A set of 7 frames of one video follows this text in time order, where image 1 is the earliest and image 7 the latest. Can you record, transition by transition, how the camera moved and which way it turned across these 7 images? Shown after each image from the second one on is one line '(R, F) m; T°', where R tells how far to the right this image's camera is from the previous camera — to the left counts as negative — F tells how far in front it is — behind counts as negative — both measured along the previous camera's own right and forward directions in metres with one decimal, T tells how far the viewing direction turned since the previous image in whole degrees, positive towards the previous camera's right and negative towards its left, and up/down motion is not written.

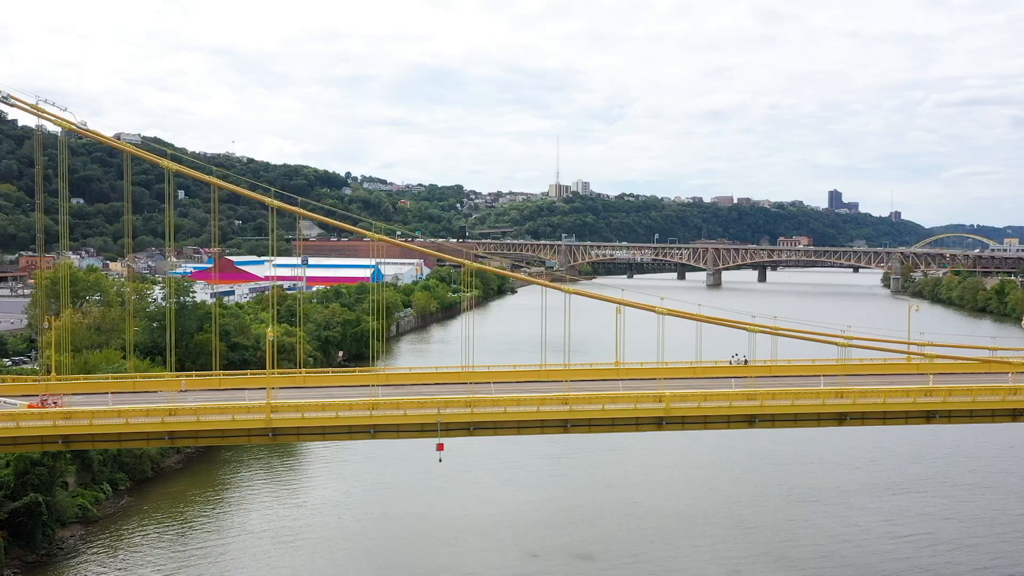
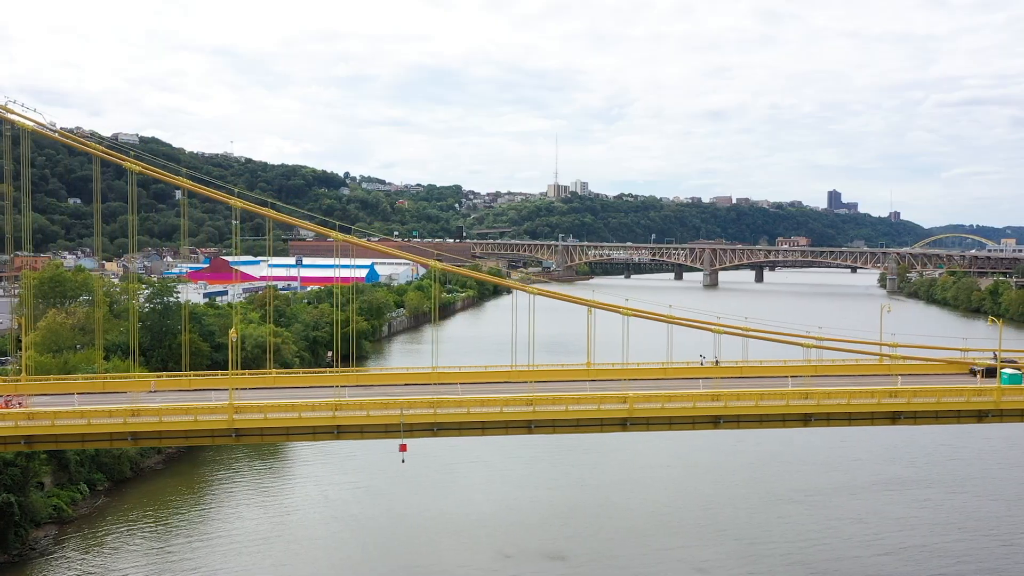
(+0.6, 0.0) m; 0°
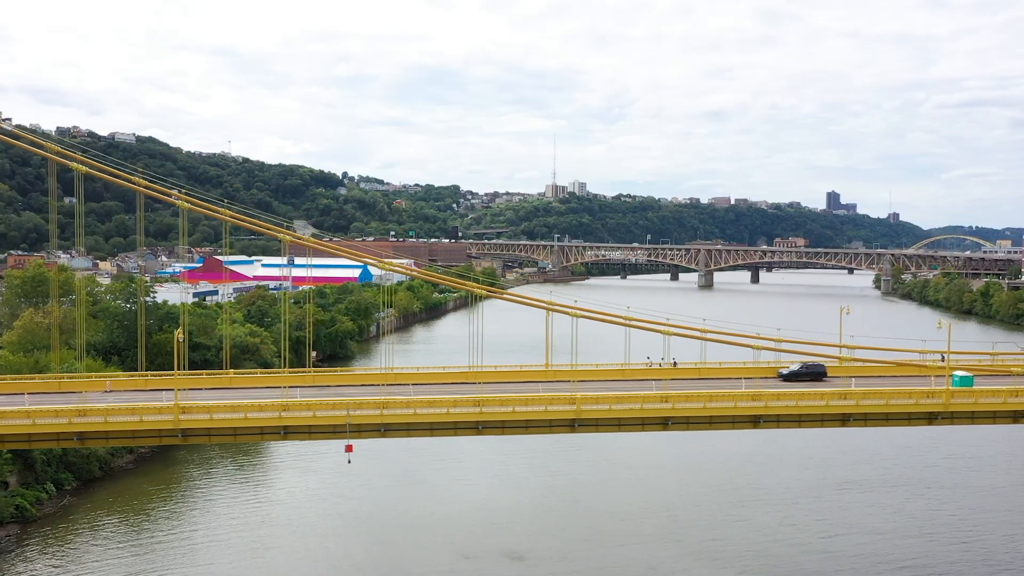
(+0.9, 0.0) m; 0°
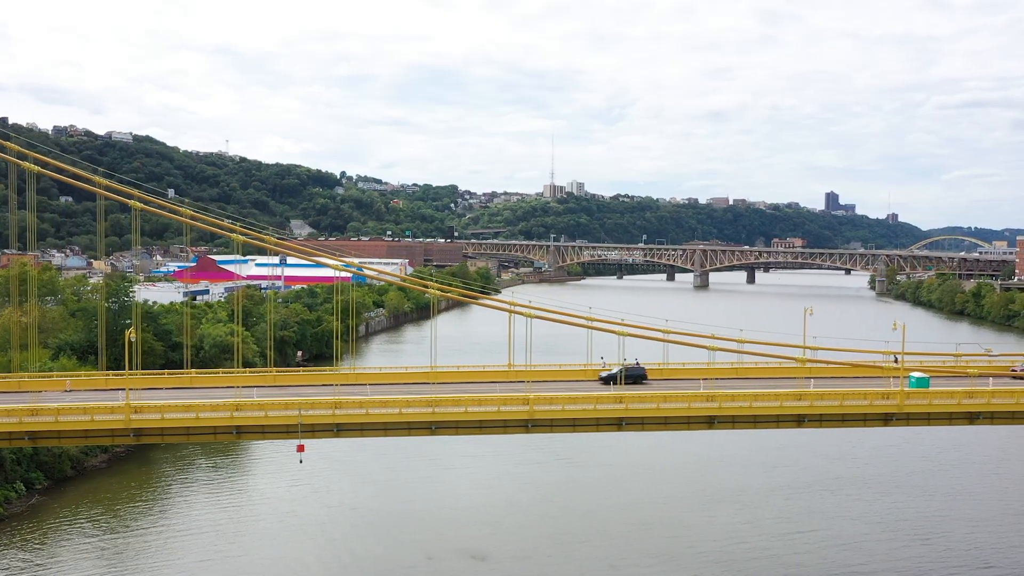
(+0.8, 0.0) m; 0°
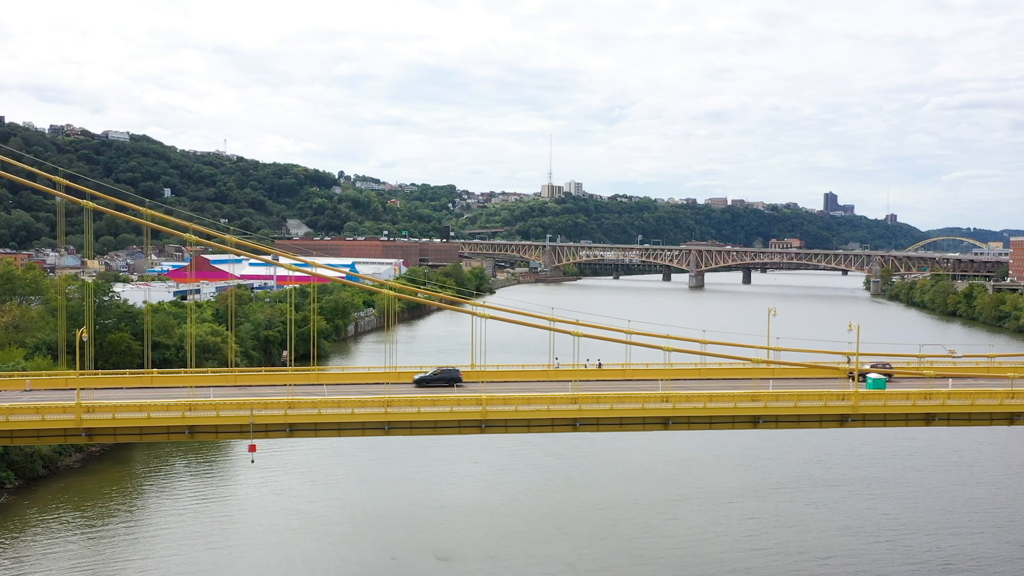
(+0.8, 0.0) m; 0°
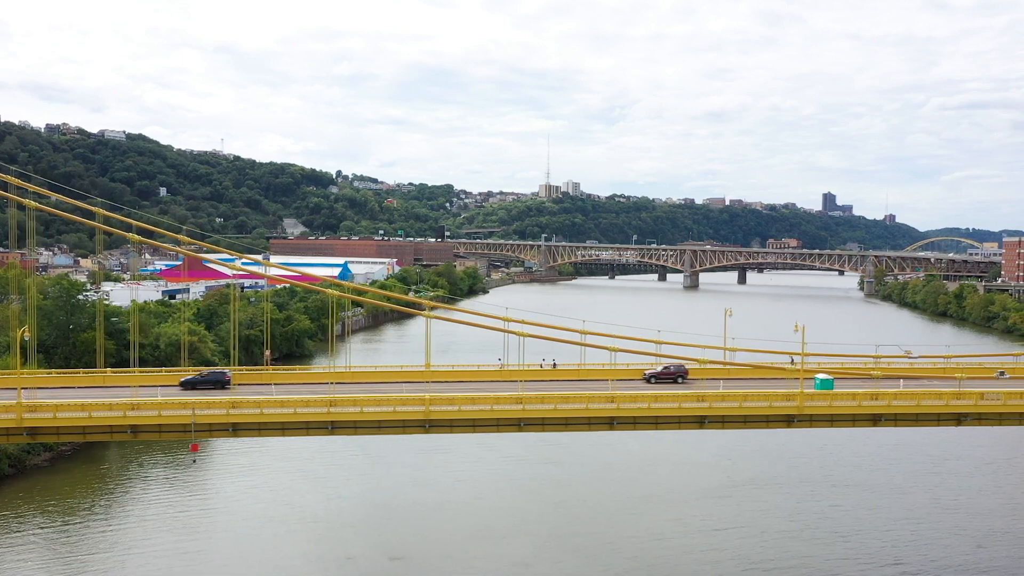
(+0.9, 0.0) m; 0°
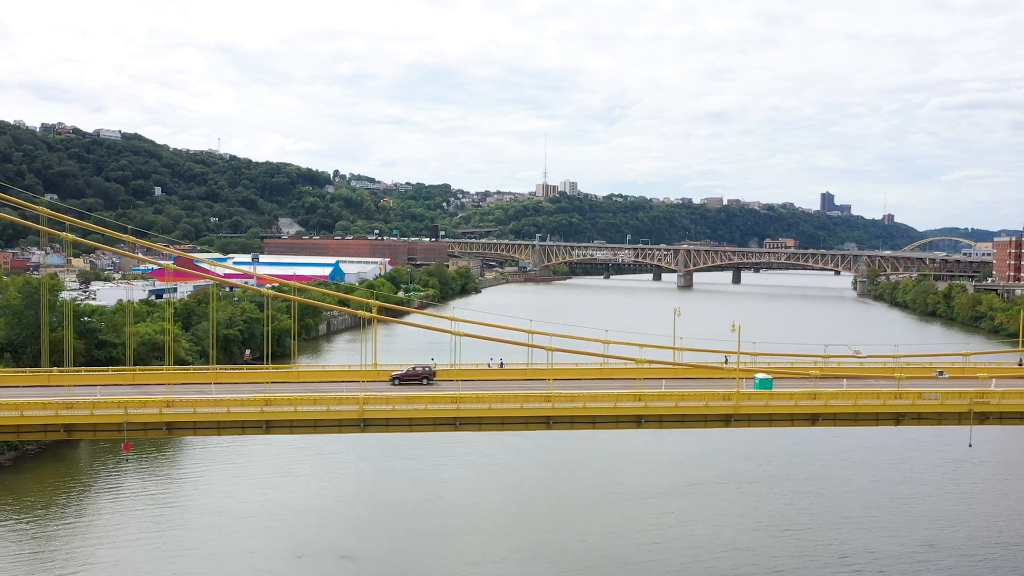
(+1.1, 0.0) m; 0°
